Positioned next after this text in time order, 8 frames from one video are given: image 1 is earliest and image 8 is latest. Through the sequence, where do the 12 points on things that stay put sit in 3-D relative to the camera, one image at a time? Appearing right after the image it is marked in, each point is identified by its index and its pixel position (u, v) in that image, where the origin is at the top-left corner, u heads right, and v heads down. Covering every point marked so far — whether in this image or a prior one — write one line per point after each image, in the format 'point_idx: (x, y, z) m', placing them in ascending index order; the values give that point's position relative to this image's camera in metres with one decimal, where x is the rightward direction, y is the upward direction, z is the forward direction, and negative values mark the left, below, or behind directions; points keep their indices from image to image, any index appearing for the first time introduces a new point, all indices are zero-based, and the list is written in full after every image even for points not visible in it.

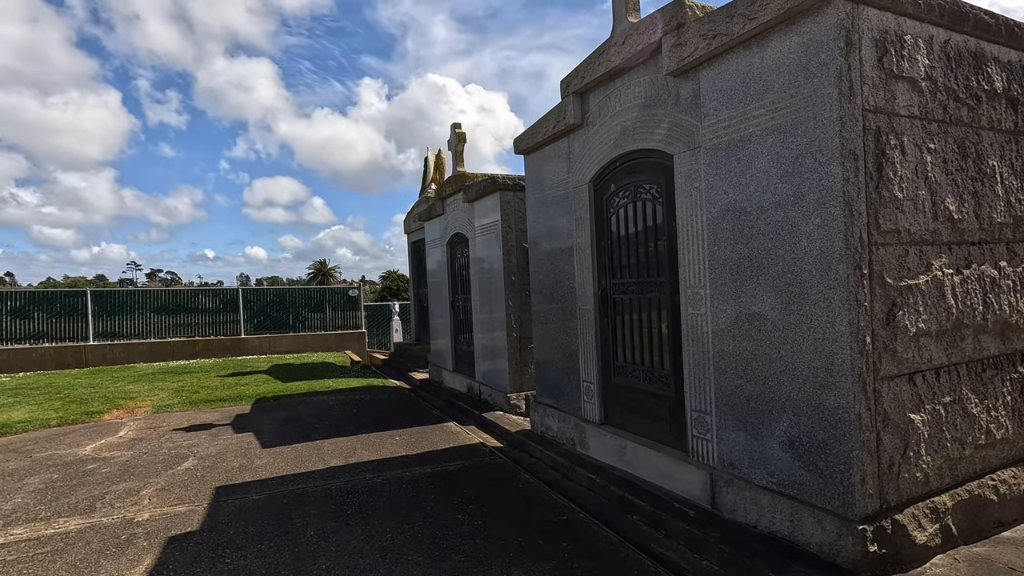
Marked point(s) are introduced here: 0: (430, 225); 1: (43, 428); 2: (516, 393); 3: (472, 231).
0: (-1.7, +1.3, +11.0) m
1: (-7.3, -2.2, +8.3) m
2: (+0.1, -1.5, +7.8) m
3: (-0.7, +1.0, +8.8) m
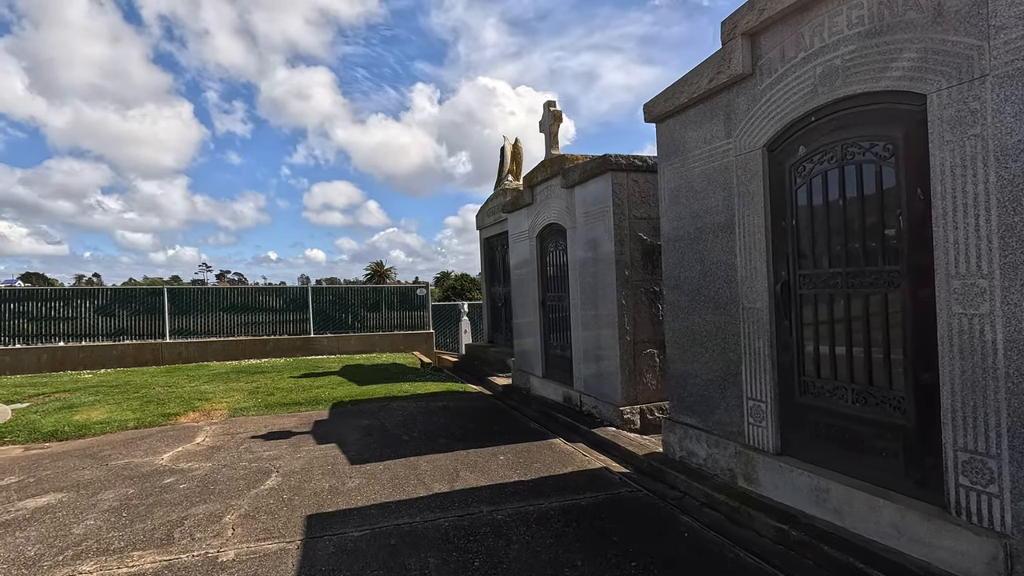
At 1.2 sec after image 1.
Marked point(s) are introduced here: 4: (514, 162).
0: (0.0, +1.4, +10.1) m
1: (-5.8, -2.1, +7.9) m
2: (+1.5, -1.5, +6.7) m
3: (+0.9, +1.0, +7.8) m
4: (+0.1, +3.2, +13.4) m
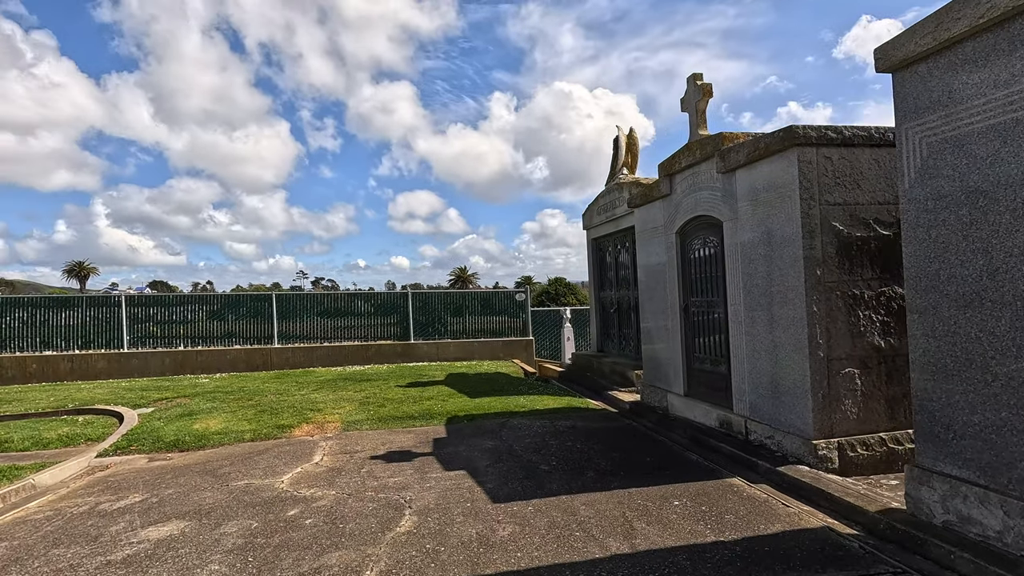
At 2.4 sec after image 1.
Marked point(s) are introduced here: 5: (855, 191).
0: (+2.2, +1.3, +8.9) m
1: (-3.9, -2.2, +7.5) m
2: (+3.1, -1.5, +5.3) m
3: (+2.7, +1.0, +6.5) m
4: (+2.7, +3.1, +12.2) m
5: (+3.5, +1.0, +5.5) m
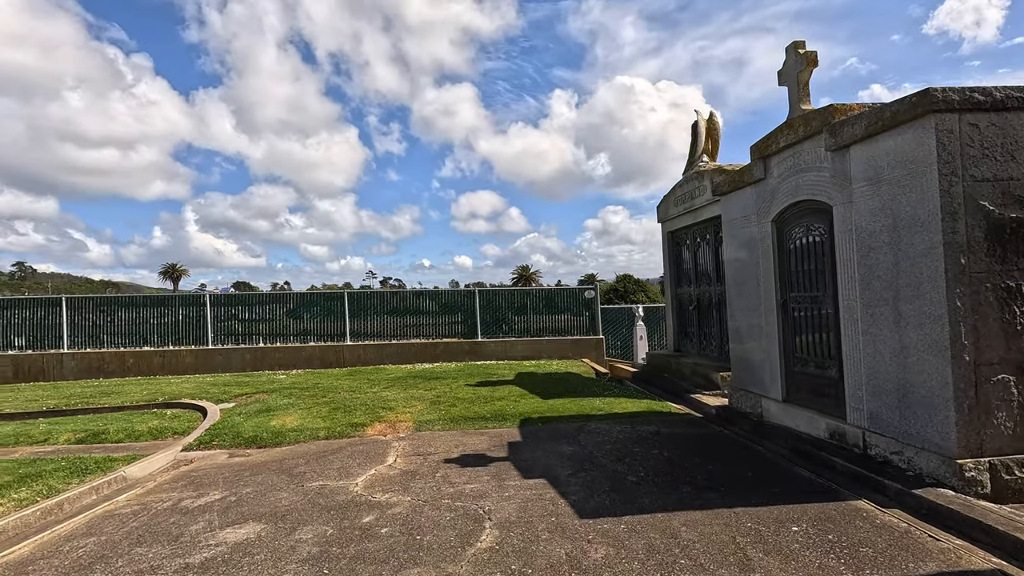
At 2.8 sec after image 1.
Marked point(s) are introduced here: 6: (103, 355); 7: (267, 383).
0: (+3.4, +1.4, +8.2) m
1: (-2.8, -2.2, +7.5) m
2: (+3.9, -1.4, +4.5) m
3: (+3.6, +1.0, +5.8) m
4: (+4.3, +3.2, +11.4) m
5: (+4.3, +1.1, +4.6) m
6: (-11.9, -2.0, +15.6) m
7: (-5.5, -2.1, +12.1) m
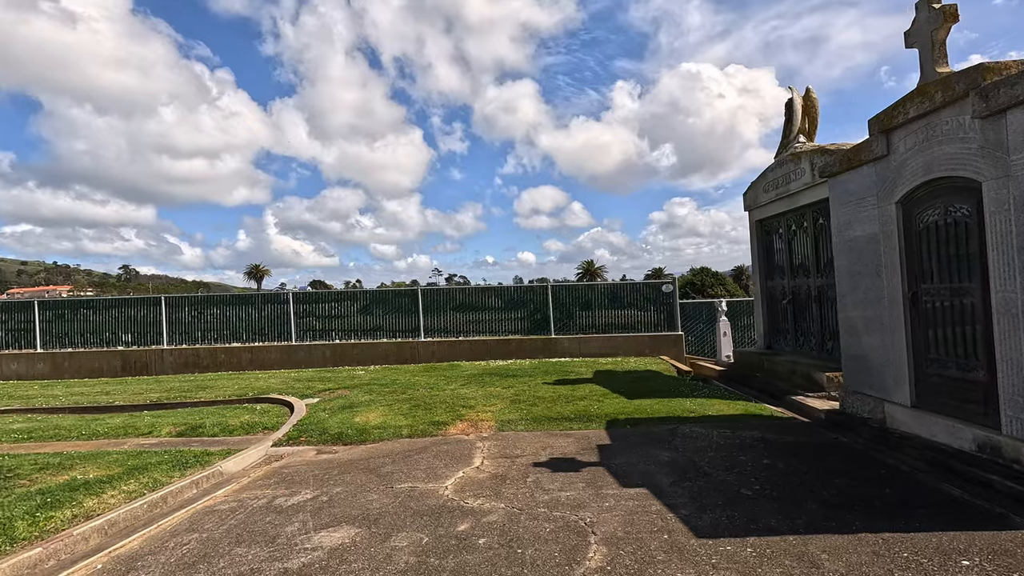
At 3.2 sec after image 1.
0: (+4.5, +1.5, +7.4) m
1: (-1.6, -2.1, +7.5) m
2: (+4.7, -1.3, +3.6) m
3: (+4.5, +1.1, +4.9) m
4: (+5.8, +3.3, +10.4) m
5: (+5.1, +1.2, +3.7) m
6: (-9.7, -2.0, +16.6) m
7: (-3.8, -2.1, +12.3) m
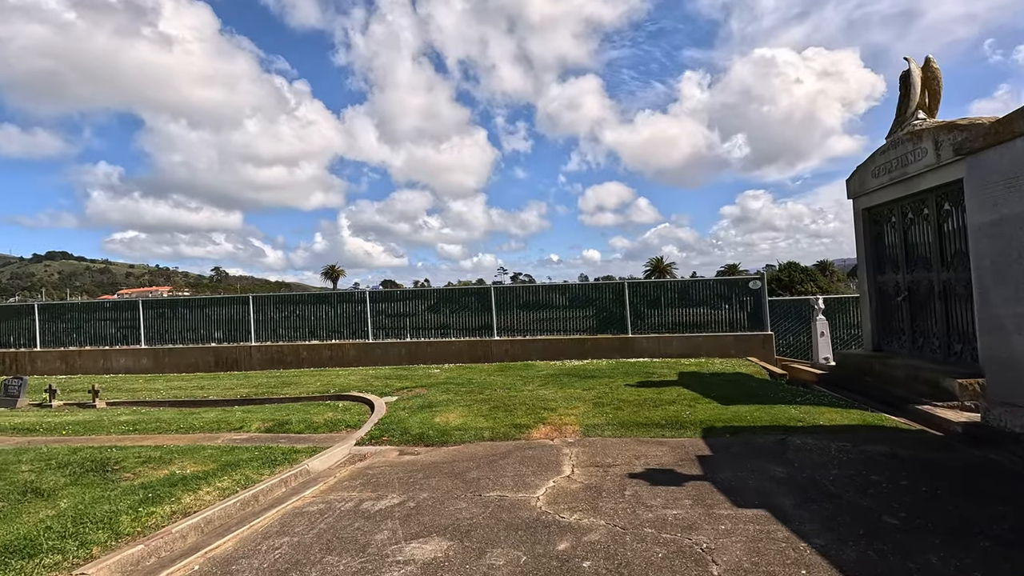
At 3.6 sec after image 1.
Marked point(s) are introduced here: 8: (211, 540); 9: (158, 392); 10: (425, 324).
0: (+5.6, +1.6, +6.4) m
1: (-0.5, -2.1, +7.2) m
2: (+5.3, -1.3, +2.7) m
3: (+5.2, +1.2, +4.0) m
4: (+7.2, +3.4, +9.2) m
5: (+5.7, +1.2, +2.7) m
6: (-7.4, -1.9, +17.2) m
7: (-2.0, -2.1, +12.3) m
8: (-2.6, -2.2, +4.6) m
9: (-8.3, -2.4, +12.6) m
10: (-2.7, -1.1, +16.8) m
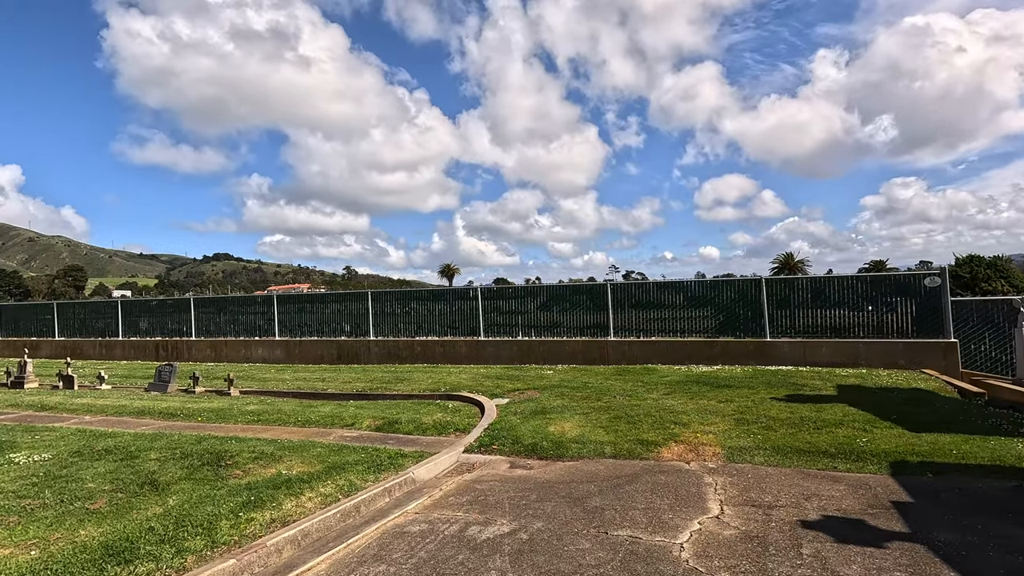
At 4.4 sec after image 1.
0: (+6.8, +1.6, +4.2) m
1: (+1.0, -2.0, +6.3) m
2: (+5.7, -1.3, +0.7) m
3: (+5.9, +1.2, +1.9) m
4: (+9.0, +3.4, +6.7) m
5: (+6.1, +1.3, +0.6) m
6: (-3.7, -1.8, +17.5) m
7: (+0.5, -2.0, +11.6) m
8: (-1.6, -2.1, +4.2) m
9: (-5.6, -2.3, +13.1) m
10: (+0.8, -1.0, +16.1) m
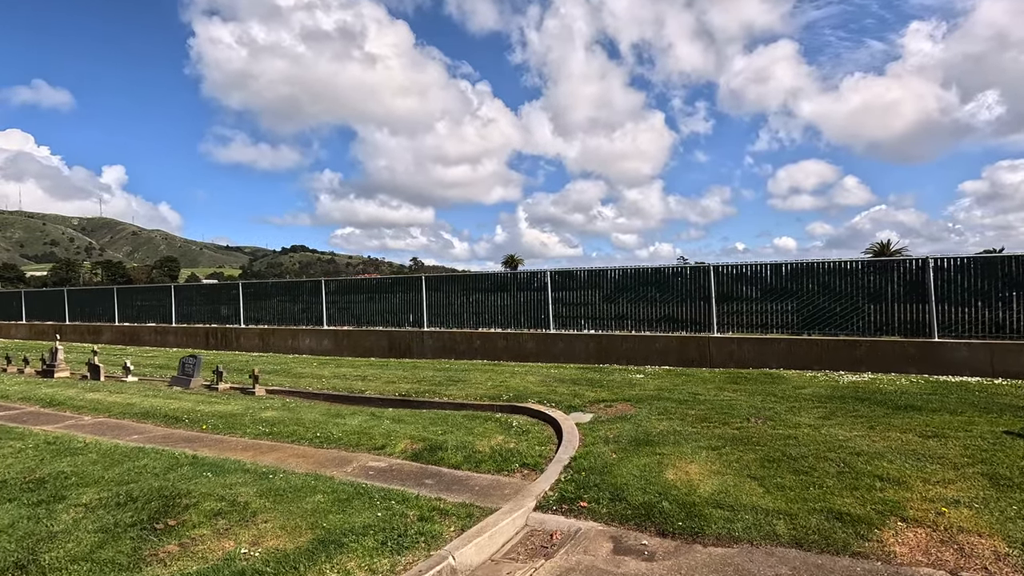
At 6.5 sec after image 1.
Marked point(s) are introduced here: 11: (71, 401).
0: (+7.3, +1.8, +0.8) m
1: (+1.8, -1.8, +3.6) m
2: (+5.8, -1.1, -2.5) m
3: (+6.2, +1.4, -1.3) m
4: (+9.7, +3.6, +3.0) m
5: (+6.2, +1.4, -2.7) m
6: (-1.7, -1.4, +15.3) m
7: (+1.9, -1.6, +8.9) m
8: (-1.1, -1.9, +1.8) m
9: (-4.0, -1.9, +11.2) m
10: (+2.7, -0.6, +13.4) m
11: (-8.2, -2.1, +9.9) m
